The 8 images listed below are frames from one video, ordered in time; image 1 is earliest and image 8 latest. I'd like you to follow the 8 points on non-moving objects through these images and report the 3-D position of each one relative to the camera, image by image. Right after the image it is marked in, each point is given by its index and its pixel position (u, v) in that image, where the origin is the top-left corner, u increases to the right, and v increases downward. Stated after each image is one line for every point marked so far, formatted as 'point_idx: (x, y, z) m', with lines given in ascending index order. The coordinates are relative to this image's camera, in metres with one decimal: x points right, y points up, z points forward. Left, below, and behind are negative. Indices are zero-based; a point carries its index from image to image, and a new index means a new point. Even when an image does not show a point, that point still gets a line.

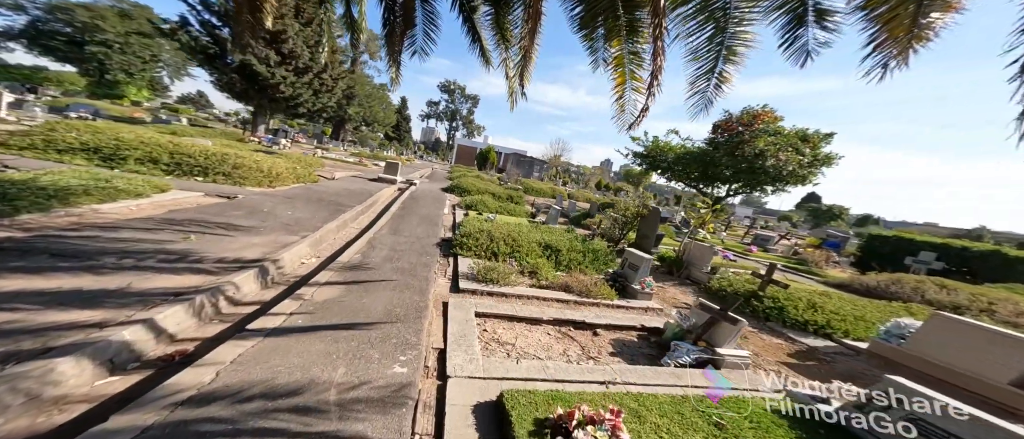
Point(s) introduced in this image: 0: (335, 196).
0: (-5.5, +0.7, +9.6) m
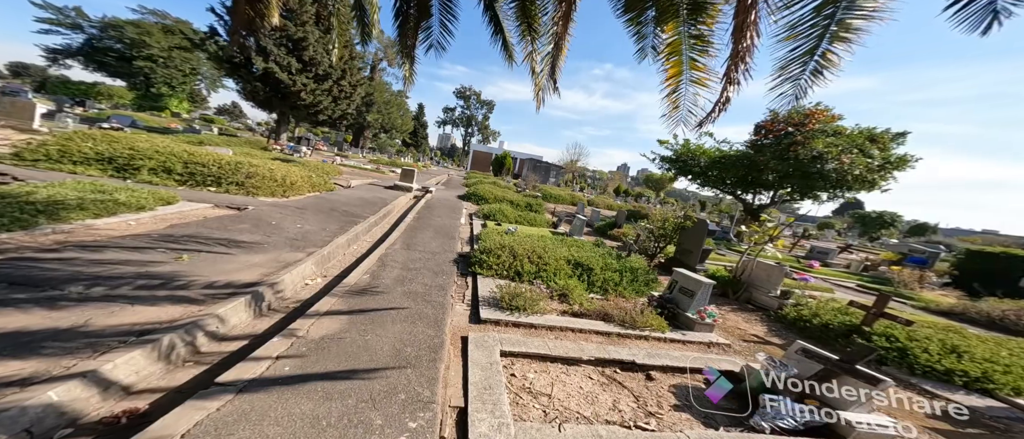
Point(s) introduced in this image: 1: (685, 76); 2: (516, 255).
0: (-4.8, +0.4, +9.2) m
1: (+1.9, +1.5, +3.4) m
2: (+0.1, -0.7, +6.1) m
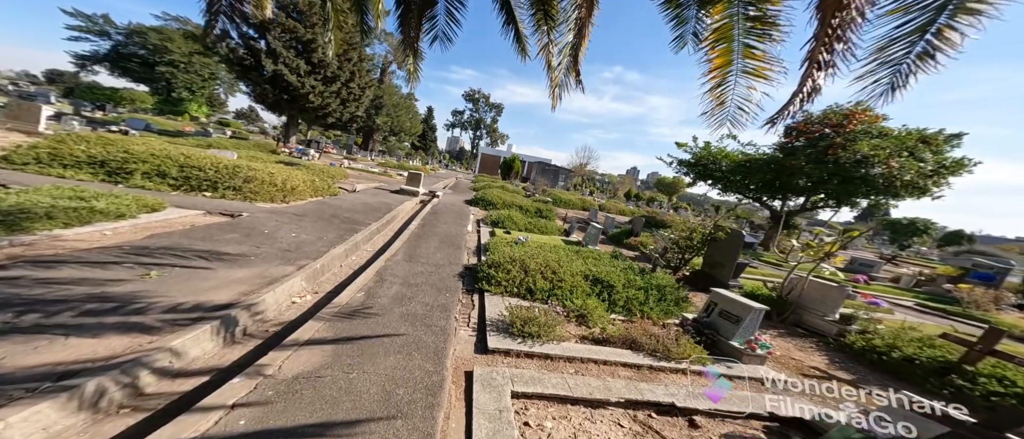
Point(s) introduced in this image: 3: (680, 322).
0: (-4.5, +0.2, +8.8) m
1: (+2.0, +1.4, +2.8) m
2: (+0.3, -0.9, +5.5) m
3: (+2.4, -1.5, +4.5) m
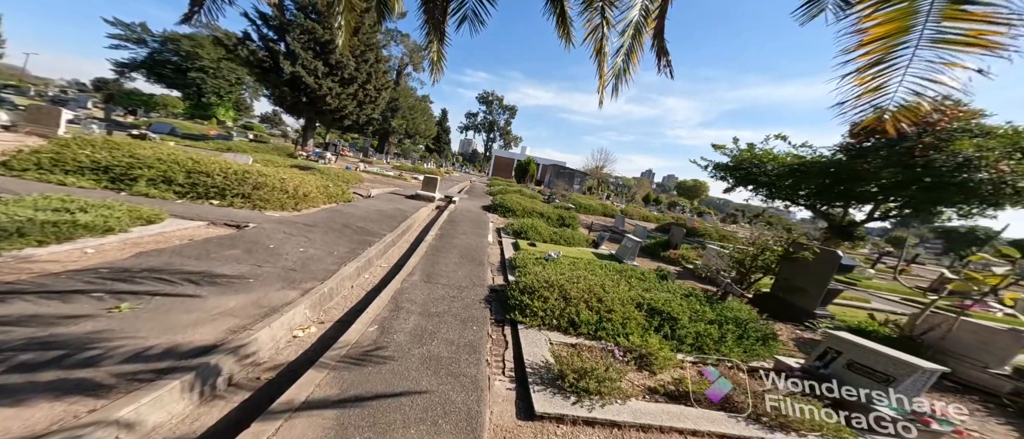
0: (-3.8, 0.0, +8.2) m
1: (+2.4, +1.1, +1.9) m
2: (+0.9, -1.2, +4.7) m
3: (+2.9, -1.7, +3.6) m
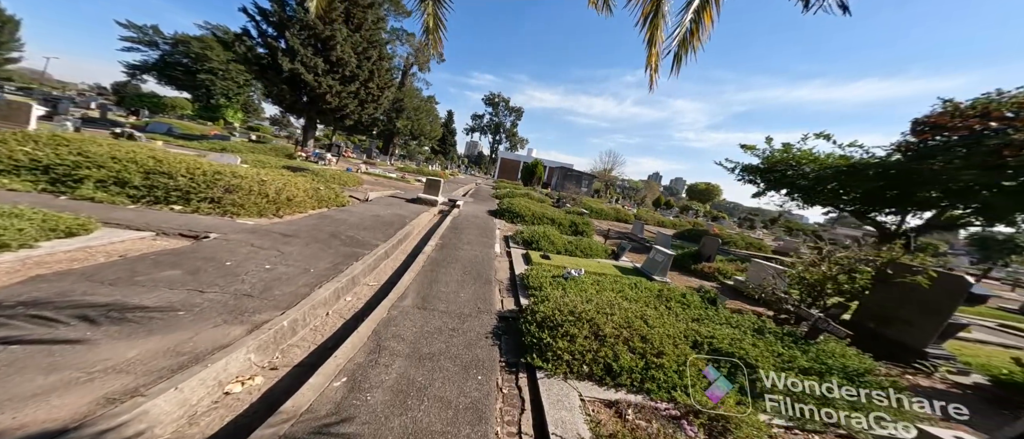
0: (-3.6, -0.2, +7.2) m
1: (+2.6, +1.0, +0.8) m
2: (+1.0, -1.3, +3.6) m
3: (+3.1, -1.9, +2.4) m
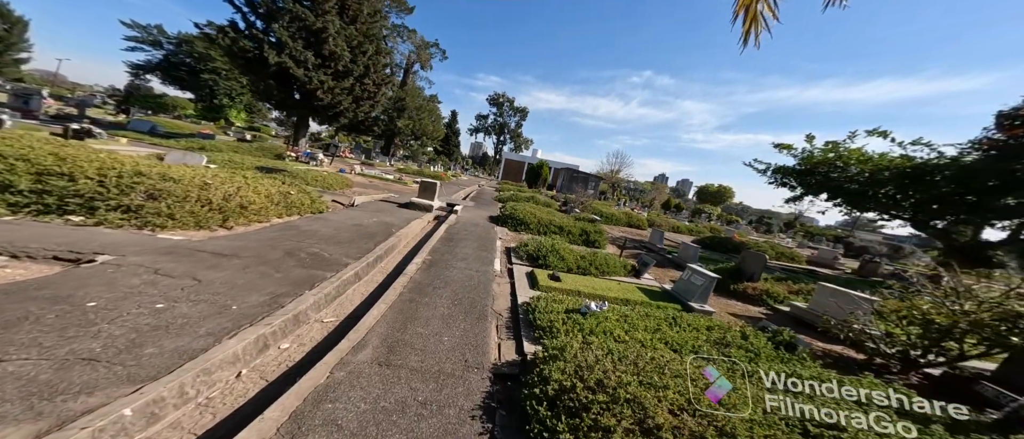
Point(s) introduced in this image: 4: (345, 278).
0: (-3.5, -0.4, +5.9) m
1: (+2.5, +0.8, -0.5) m
2: (+1.0, -1.5, +2.3) m
3: (+3.0, -2.1, +1.1) m
4: (-2.6, -0.8, +4.9) m
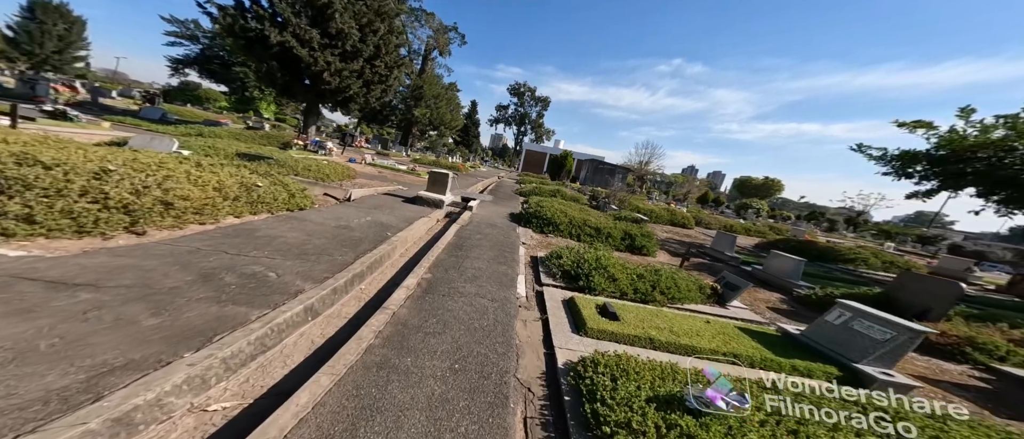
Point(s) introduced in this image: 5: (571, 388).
0: (-3.1, -0.5, +4.1) m
1: (+2.5, +0.5, -2.8) m
2: (+1.2, -1.7, +0.2) m
3: (+3.1, -2.4, -1.1) m
4: (-2.2, -0.9, +3.1) m
5: (+0.5, -1.5, +2.9) m
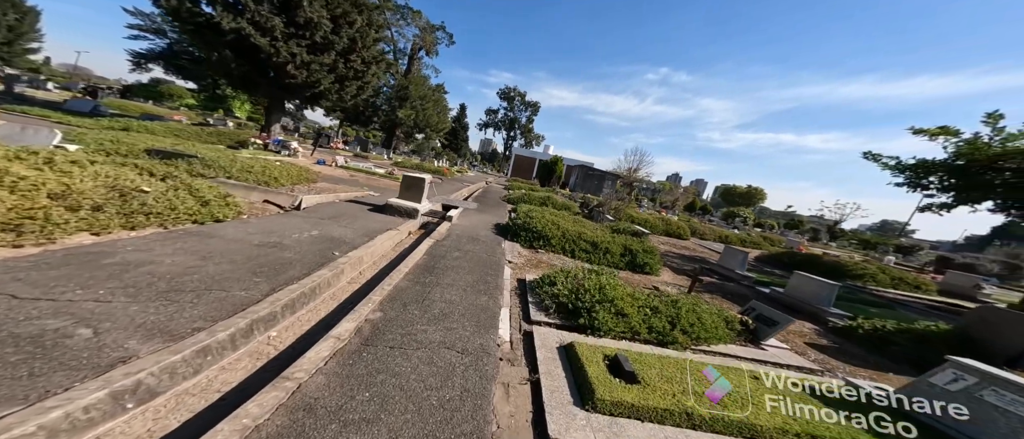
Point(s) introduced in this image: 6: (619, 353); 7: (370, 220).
0: (-3.3, -0.7, +2.7) m
1: (+2.6, +0.4, -3.9) m
2: (+1.1, -1.9, -1.0) m
3: (+3.1, -2.5, -2.3) m
4: (-2.4, -1.1, +1.7) m
5: (+0.4, -1.7, +1.7) m
6: (+1.2, -1.4, +3.5) m
7: (-3.2, 0.0, +7.0) m
